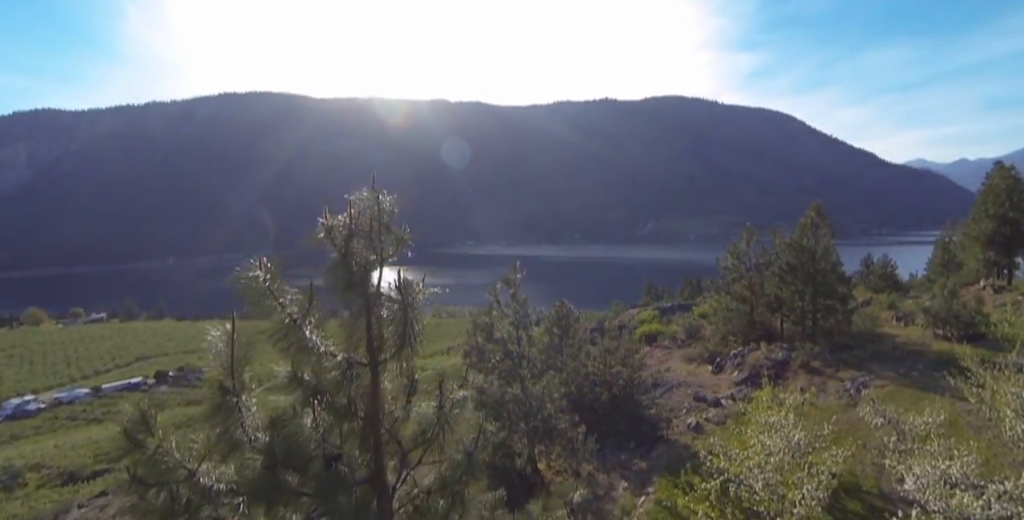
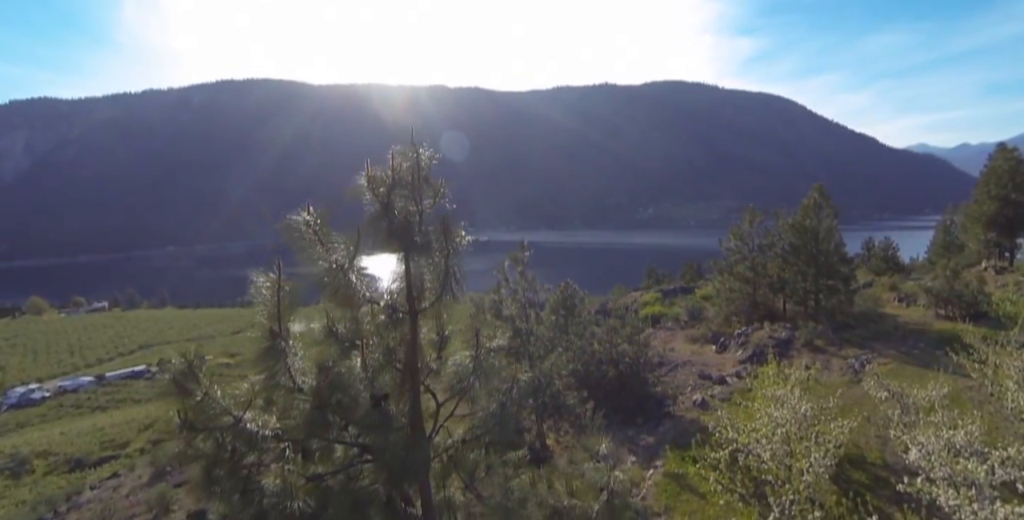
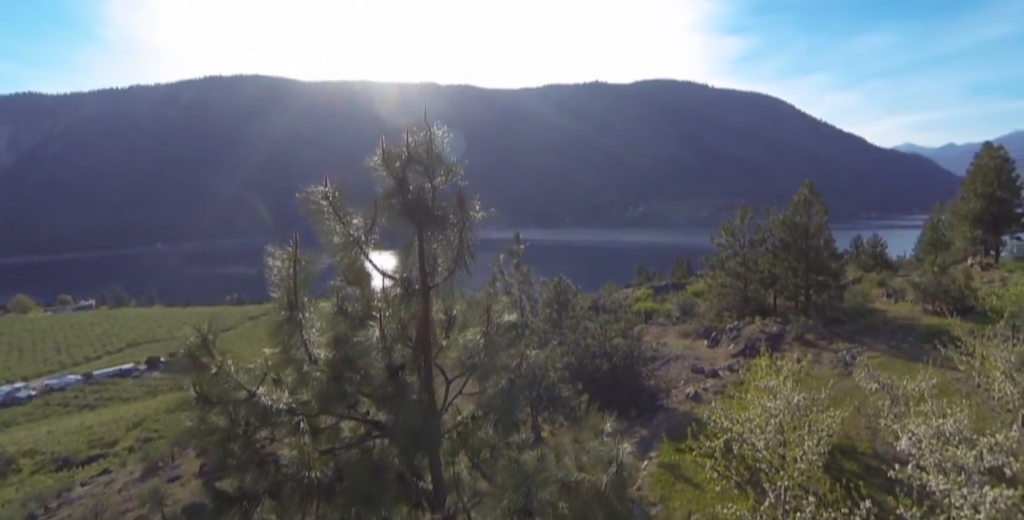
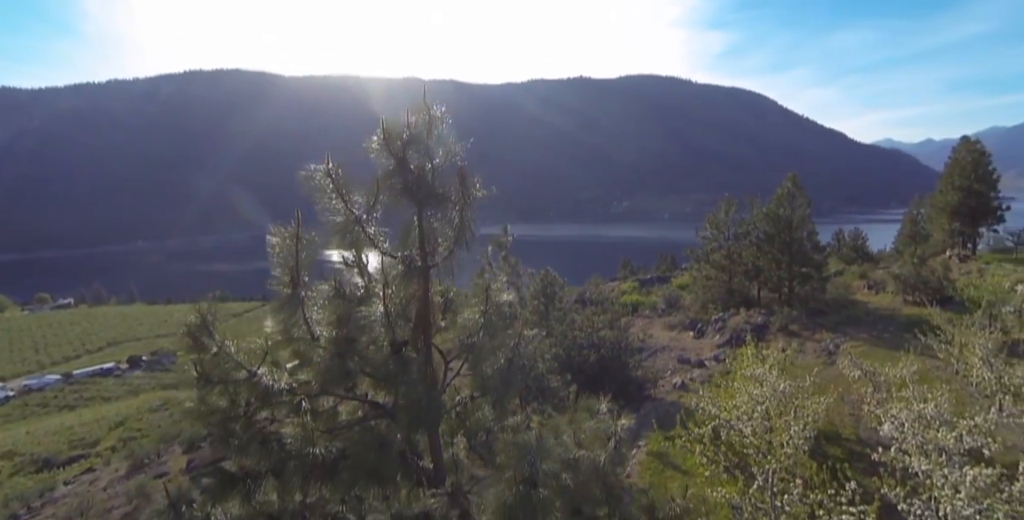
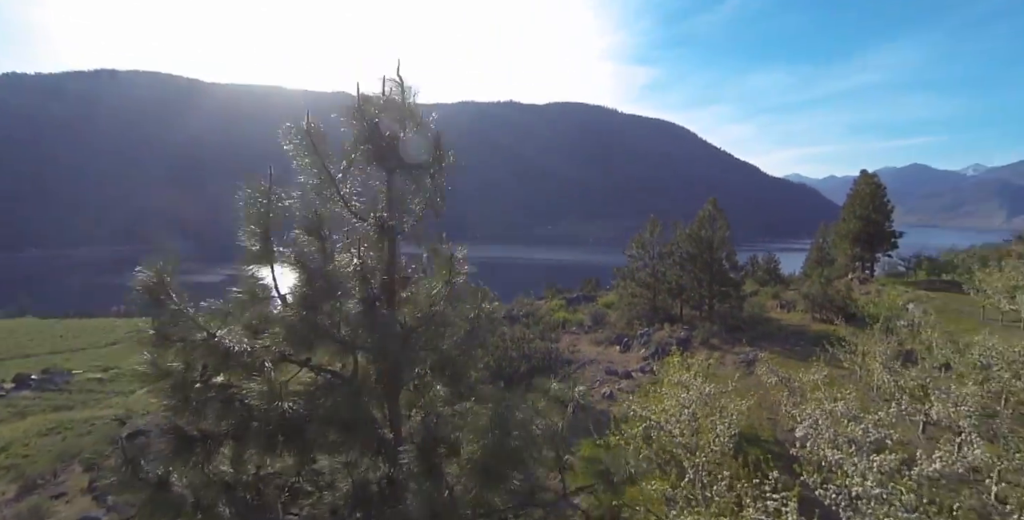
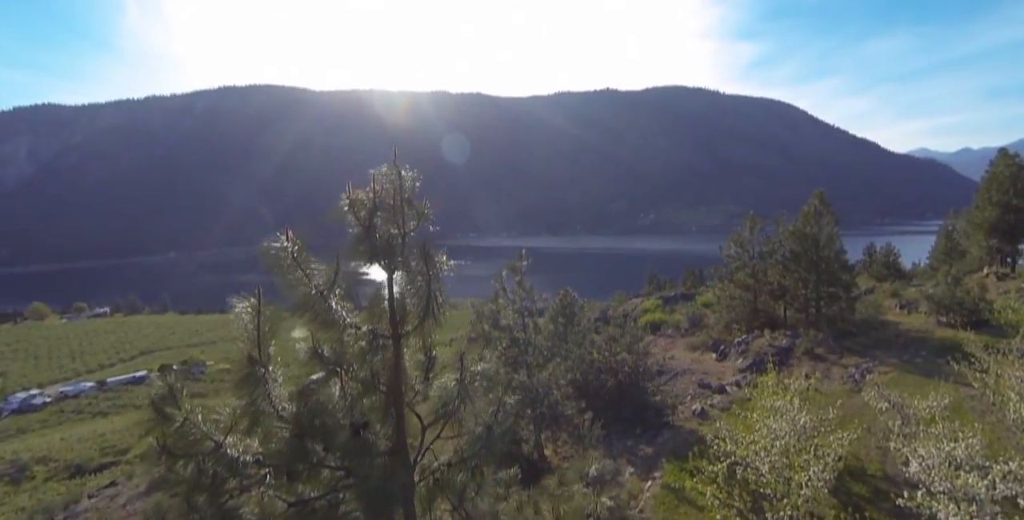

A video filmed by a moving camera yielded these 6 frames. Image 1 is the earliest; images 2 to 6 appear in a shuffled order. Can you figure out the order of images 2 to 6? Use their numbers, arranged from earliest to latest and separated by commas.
6, 2, 3, 4, 5
